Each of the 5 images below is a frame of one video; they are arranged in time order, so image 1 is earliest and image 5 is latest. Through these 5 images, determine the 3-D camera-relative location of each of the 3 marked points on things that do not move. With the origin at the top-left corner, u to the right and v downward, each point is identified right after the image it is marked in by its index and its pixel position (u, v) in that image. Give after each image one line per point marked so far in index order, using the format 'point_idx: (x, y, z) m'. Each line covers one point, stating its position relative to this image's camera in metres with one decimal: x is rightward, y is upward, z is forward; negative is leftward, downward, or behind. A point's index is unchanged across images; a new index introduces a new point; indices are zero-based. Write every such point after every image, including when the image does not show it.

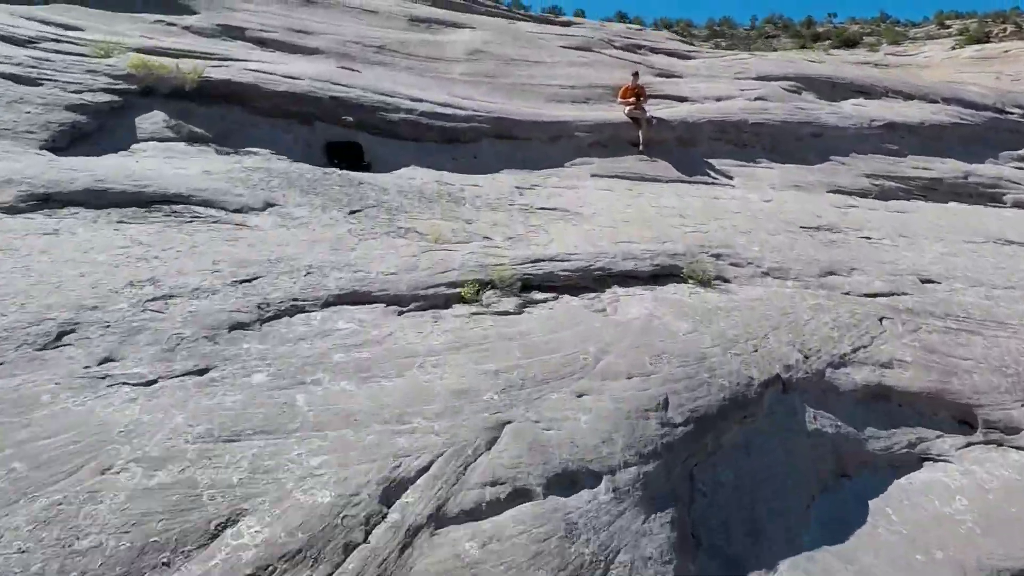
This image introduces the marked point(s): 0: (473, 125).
0: (-0.2, +0.8, +5.2) m
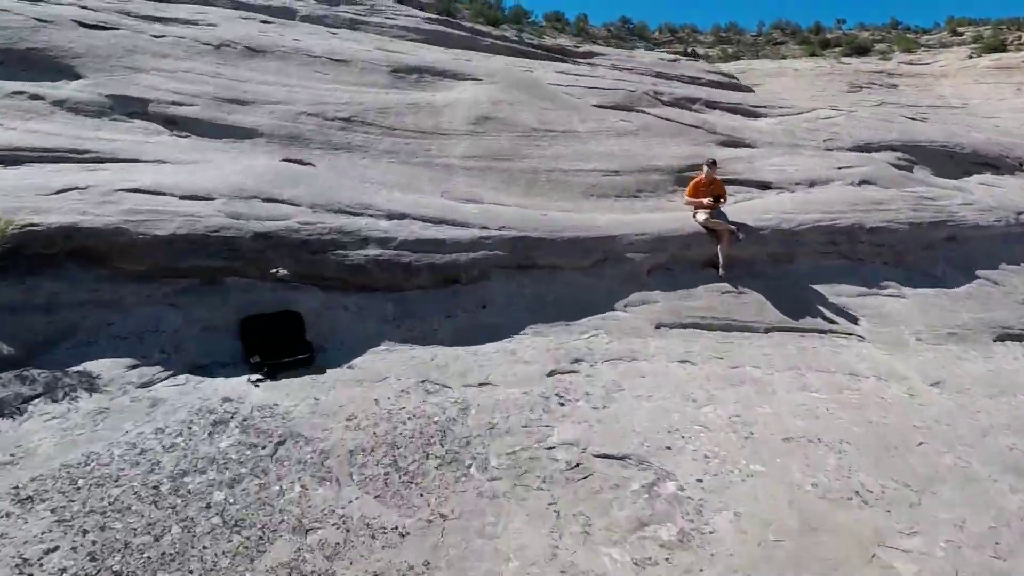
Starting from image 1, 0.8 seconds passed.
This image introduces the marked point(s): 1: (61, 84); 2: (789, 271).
0: (-0.1, +0.1, +3.5) m
1: (-1.5, +0.7, +3.8) m
2: (+1.0, +0.1, +4.1) m
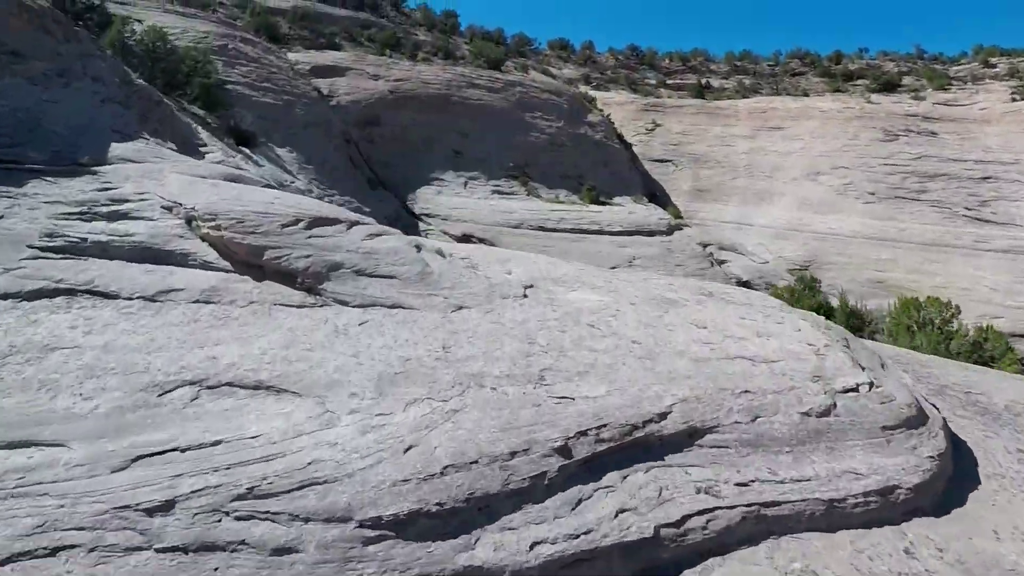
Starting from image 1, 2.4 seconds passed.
0: (+0.1, -2.4, -0.6) m
1: (-1.4, -1.8, -0.3) m
2: (+1.1, -2.4, 0.0) m
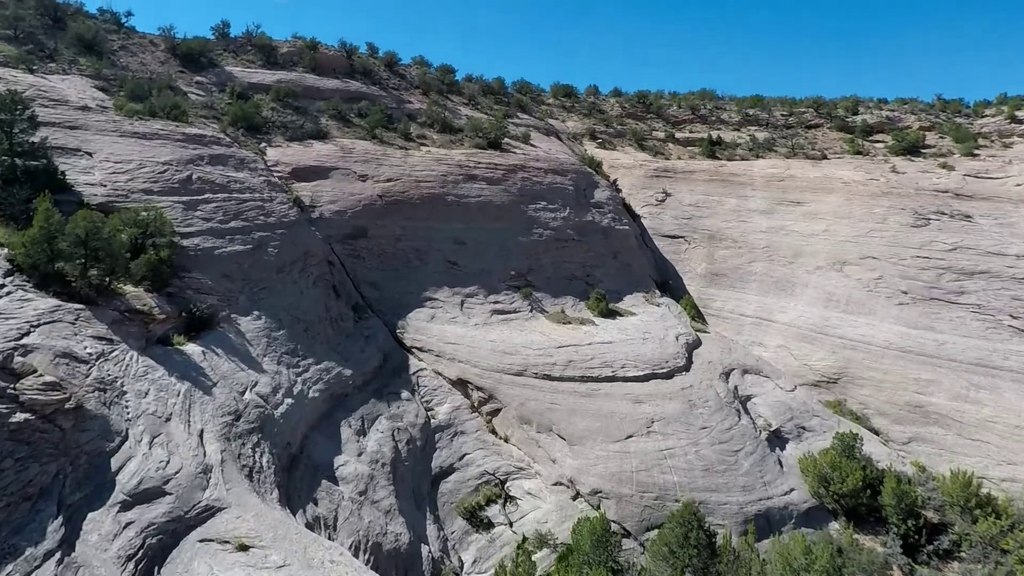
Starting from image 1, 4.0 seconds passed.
0: (+0.1, -5.8, -3.7) m
1: (-1.4, -5.2, -3.4) m
2: (+1.2, -5.8, -3.1) m
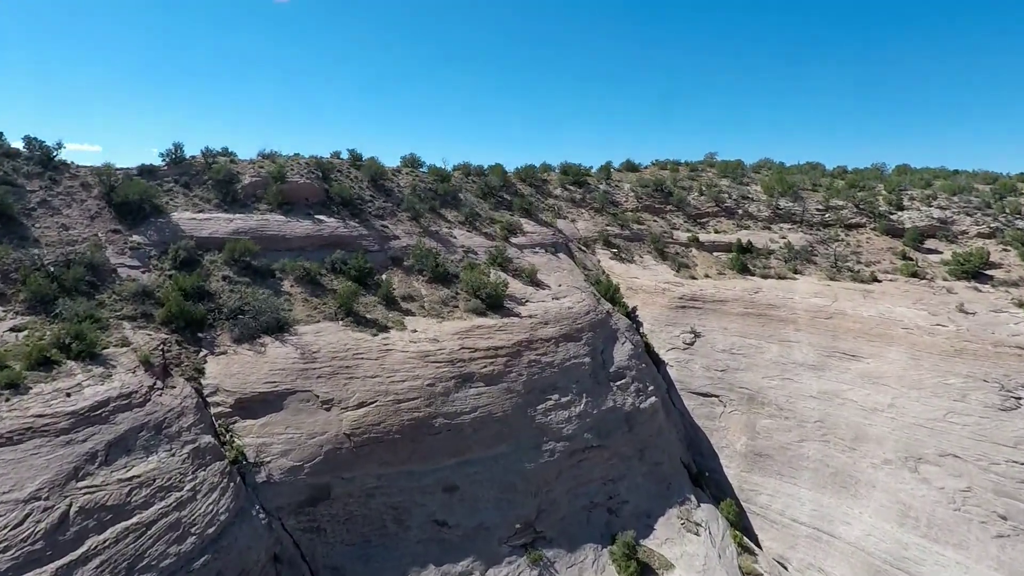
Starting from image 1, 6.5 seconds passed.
0: (+0.1, -11.4, -10.4) m
1: (-1.3, -10.8, -10.1) m
2: (+1.2, -11.5, -9.8) m
